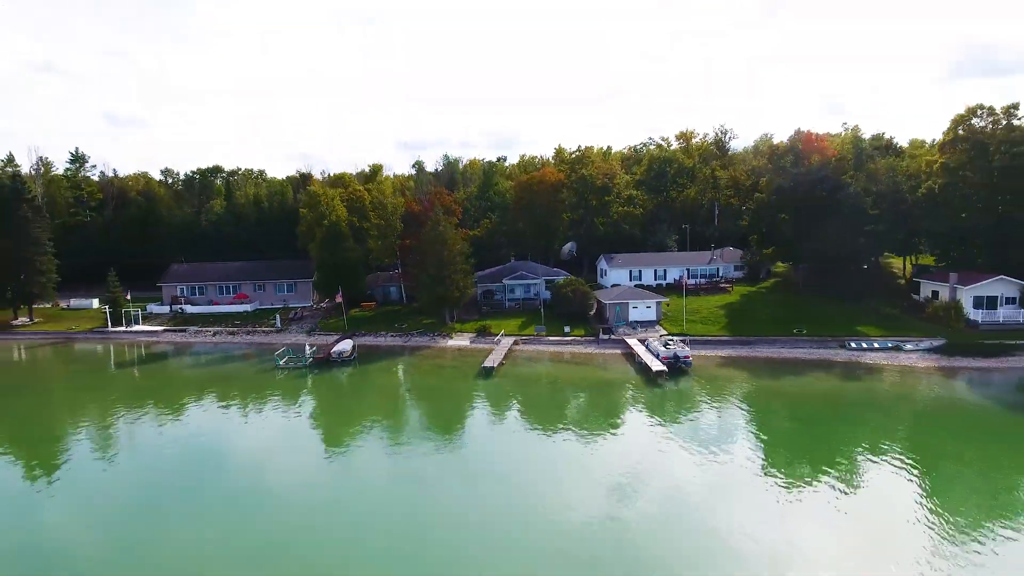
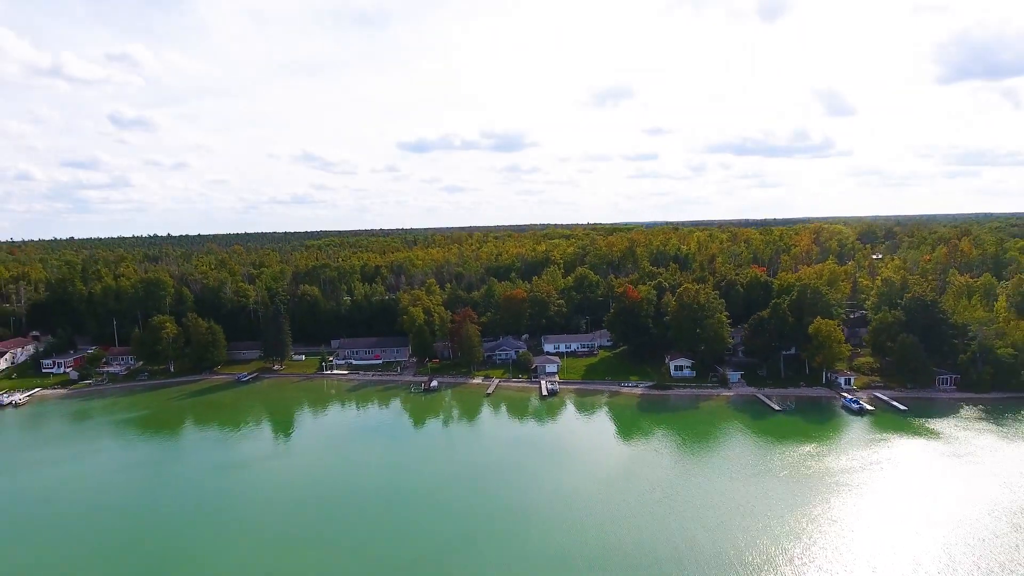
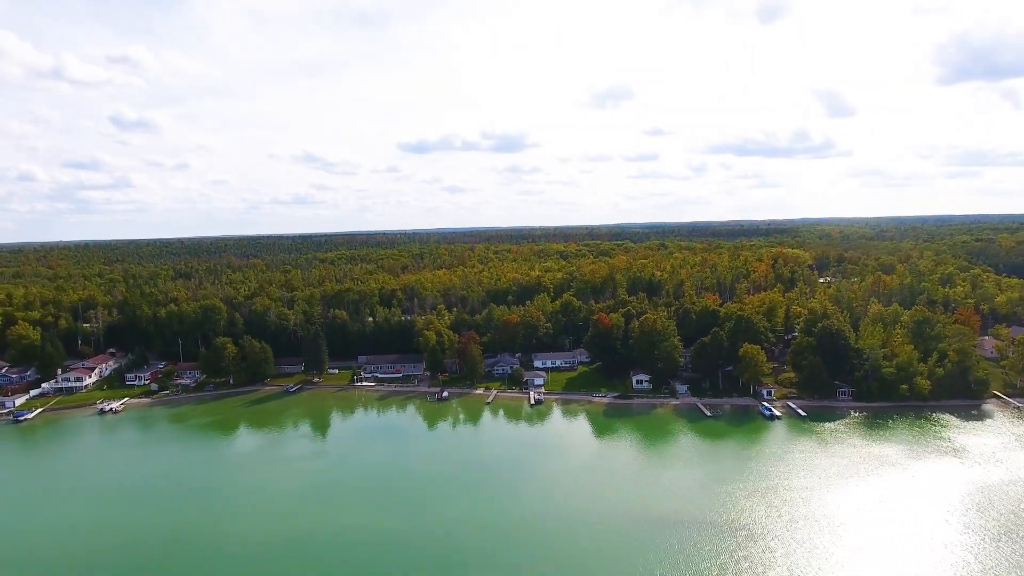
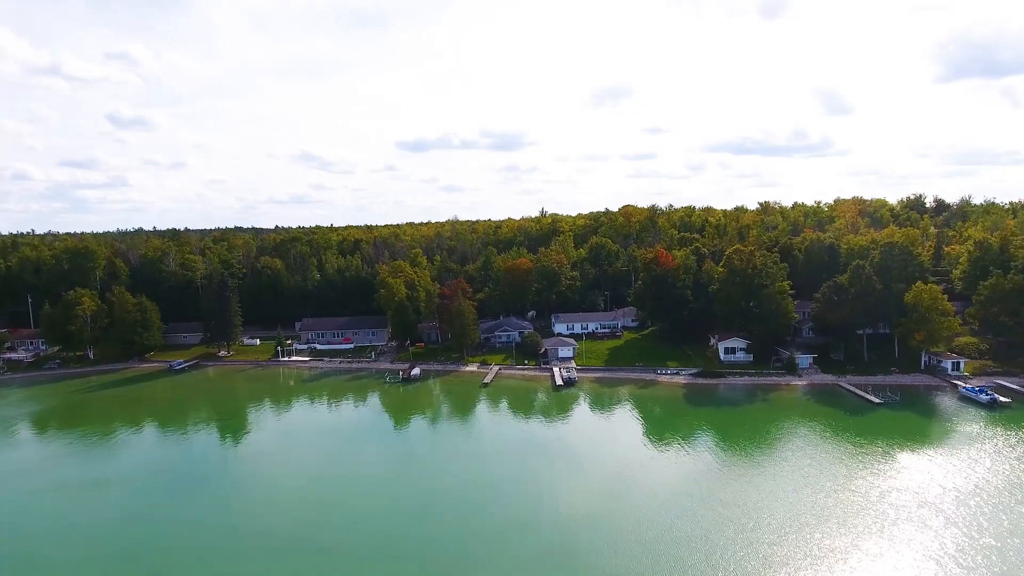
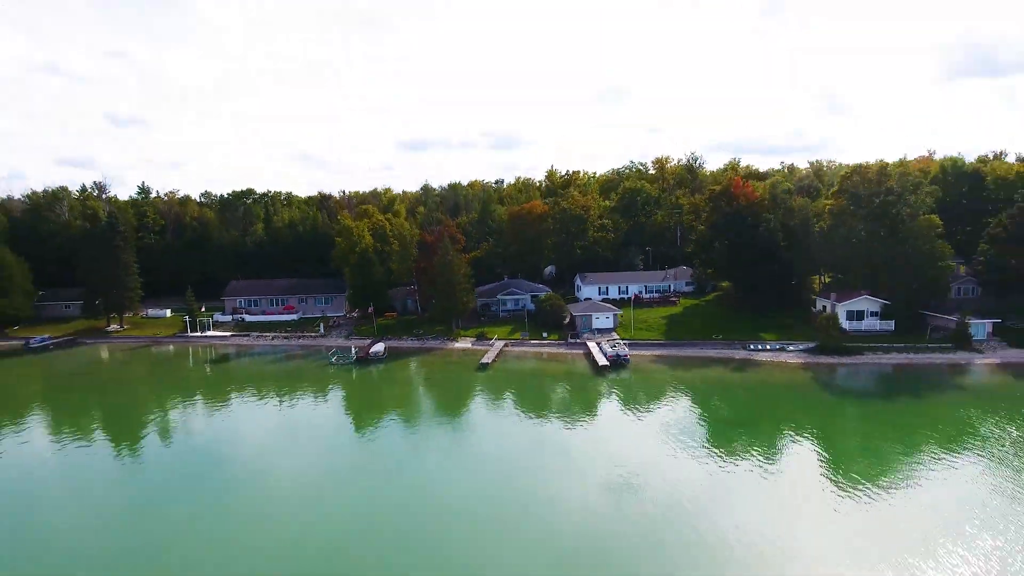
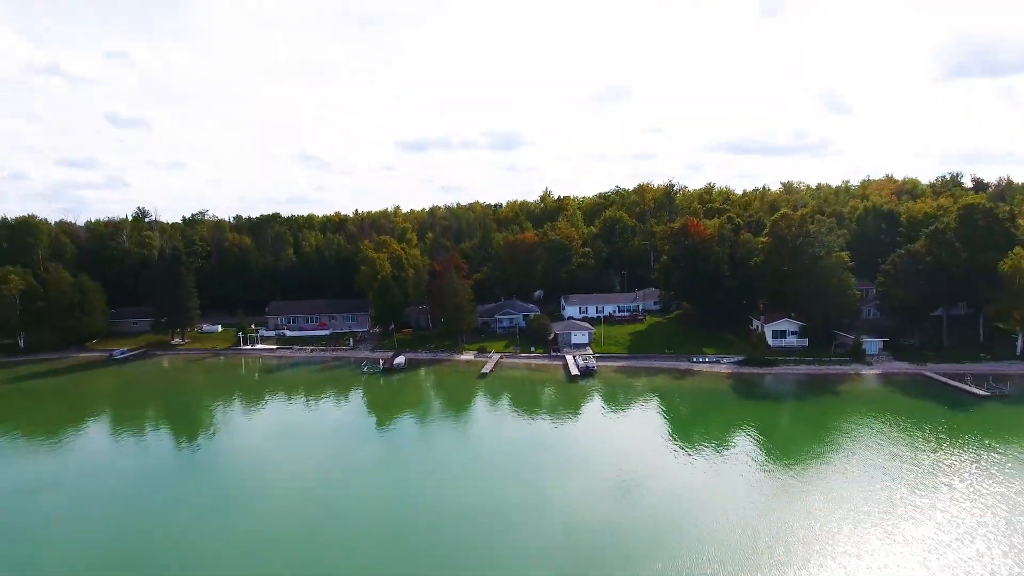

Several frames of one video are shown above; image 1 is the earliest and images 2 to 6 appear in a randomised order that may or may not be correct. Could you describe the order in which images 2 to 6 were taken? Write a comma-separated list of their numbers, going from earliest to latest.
5, 6, 4, 2, 3
